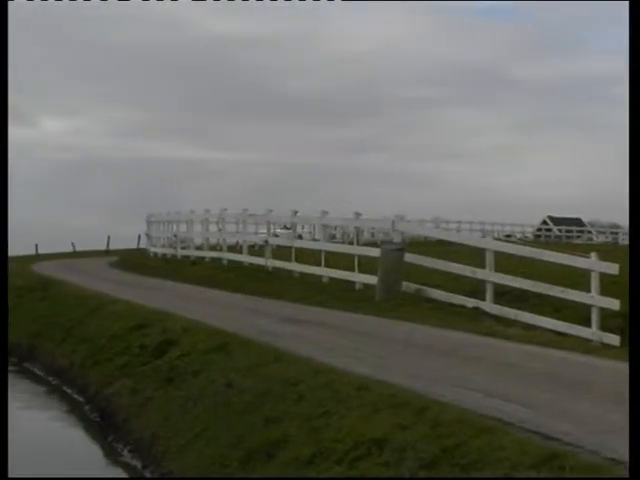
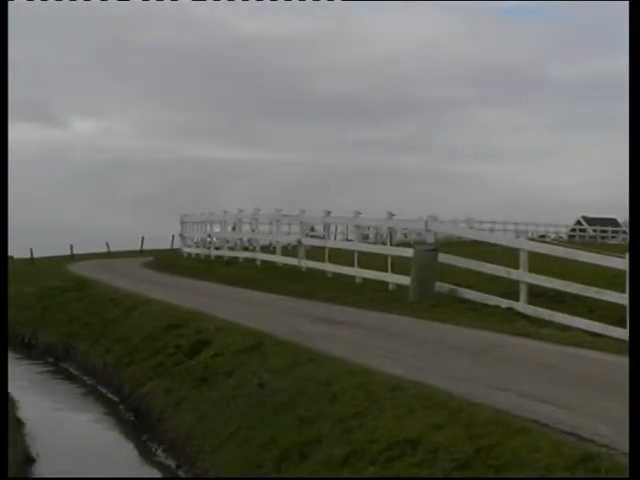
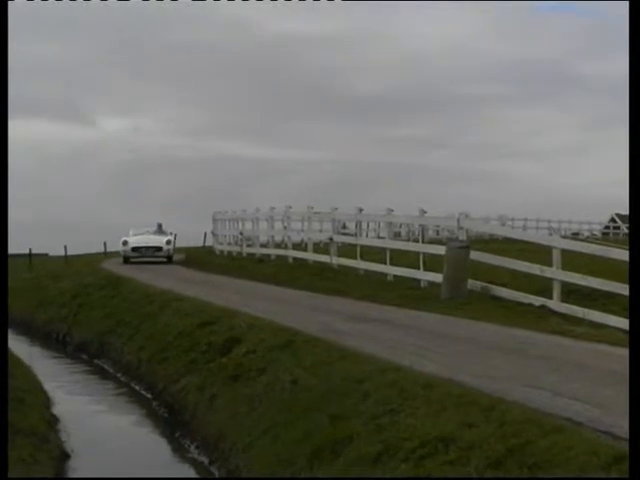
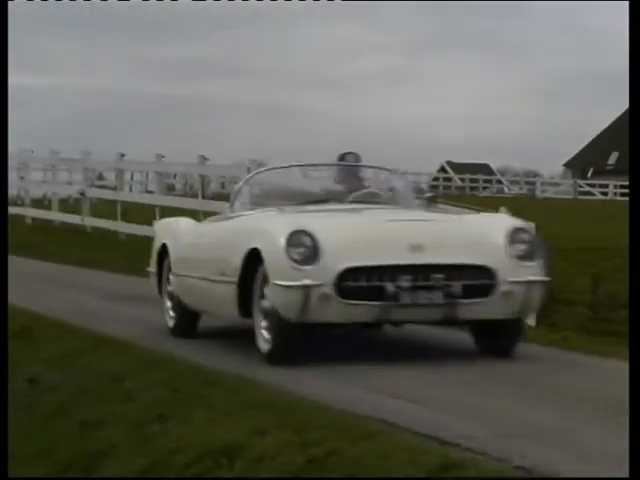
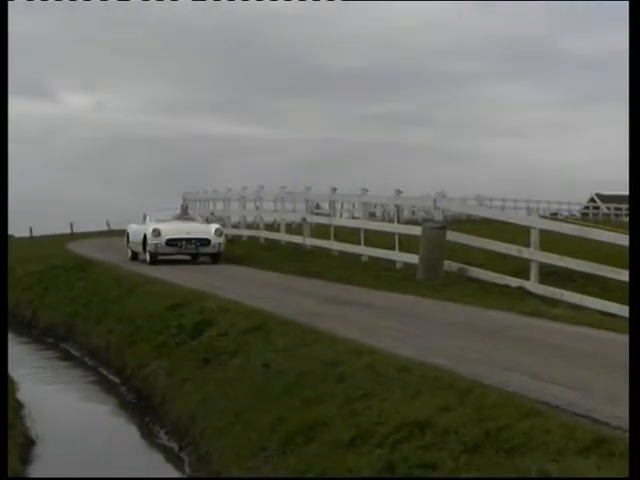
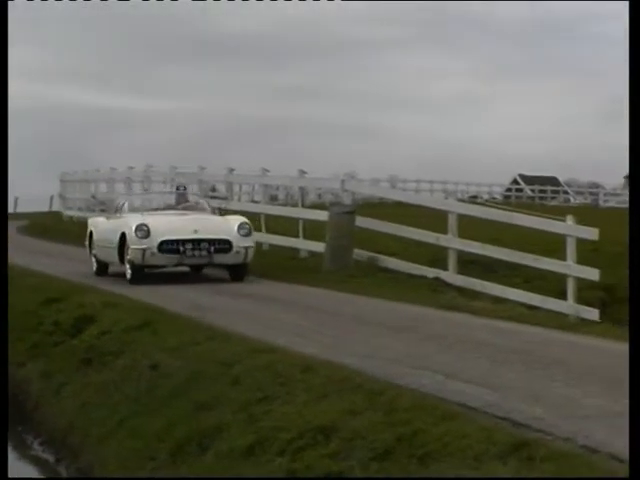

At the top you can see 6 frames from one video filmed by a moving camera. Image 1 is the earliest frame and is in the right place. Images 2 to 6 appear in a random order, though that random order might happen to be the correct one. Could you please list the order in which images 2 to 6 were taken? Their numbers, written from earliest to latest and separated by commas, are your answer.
2, 3, 5, 6, 4
